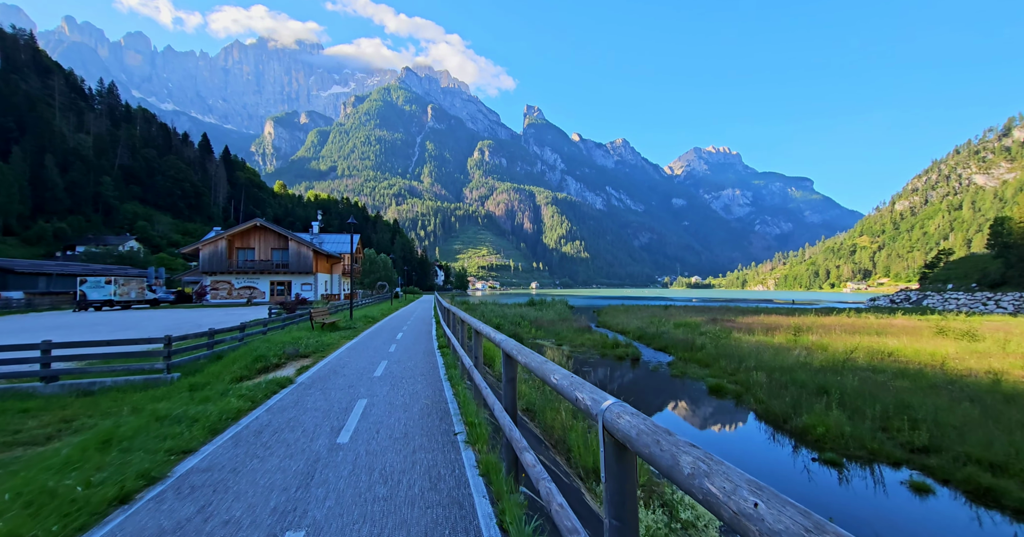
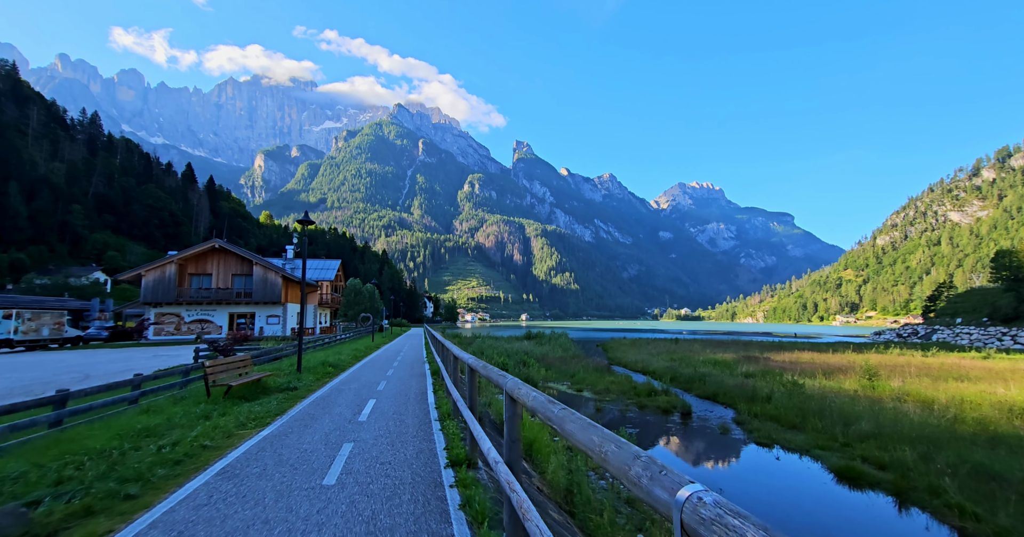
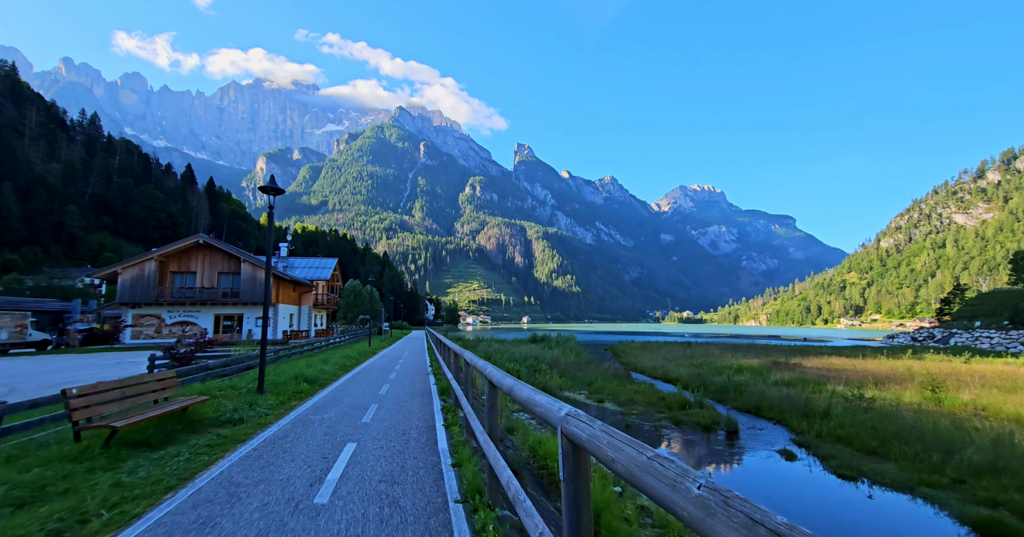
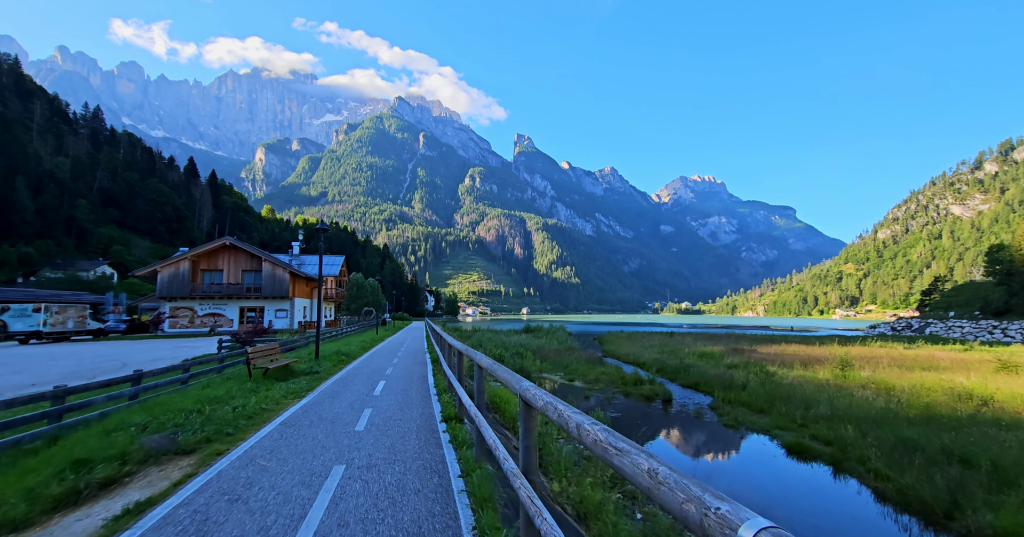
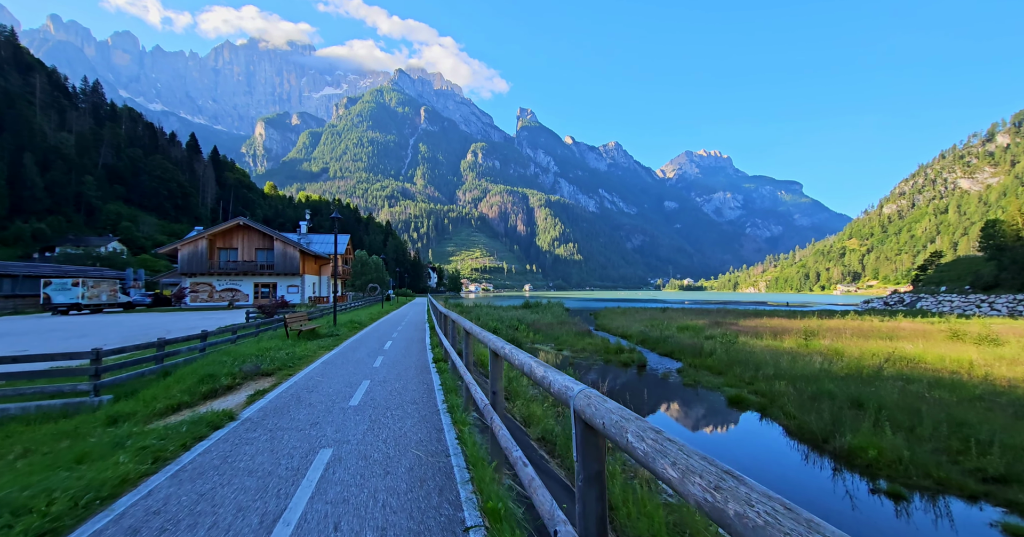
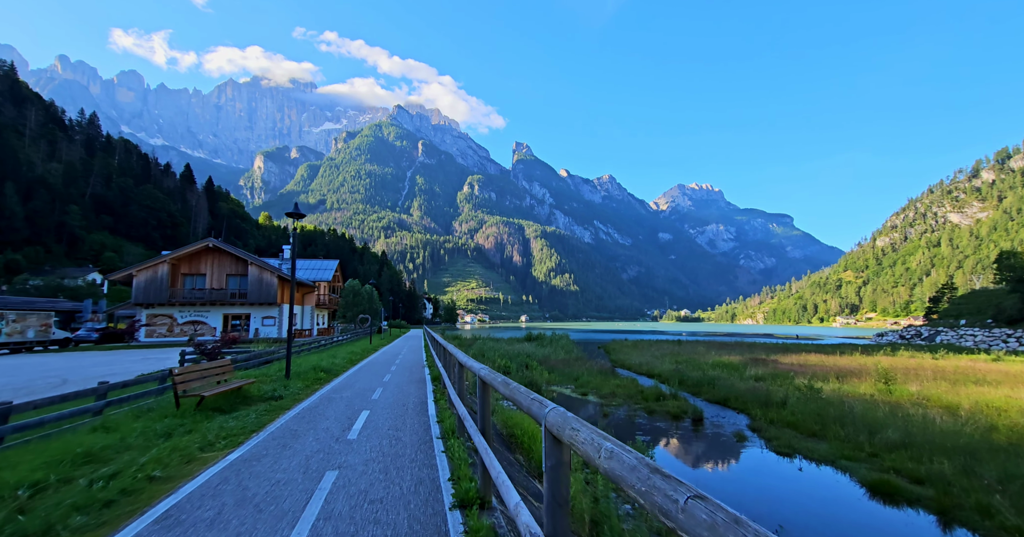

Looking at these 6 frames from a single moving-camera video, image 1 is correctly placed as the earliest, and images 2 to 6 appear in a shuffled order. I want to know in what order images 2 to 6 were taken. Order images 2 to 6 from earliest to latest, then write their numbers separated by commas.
5, 4, 2, 6, 3
